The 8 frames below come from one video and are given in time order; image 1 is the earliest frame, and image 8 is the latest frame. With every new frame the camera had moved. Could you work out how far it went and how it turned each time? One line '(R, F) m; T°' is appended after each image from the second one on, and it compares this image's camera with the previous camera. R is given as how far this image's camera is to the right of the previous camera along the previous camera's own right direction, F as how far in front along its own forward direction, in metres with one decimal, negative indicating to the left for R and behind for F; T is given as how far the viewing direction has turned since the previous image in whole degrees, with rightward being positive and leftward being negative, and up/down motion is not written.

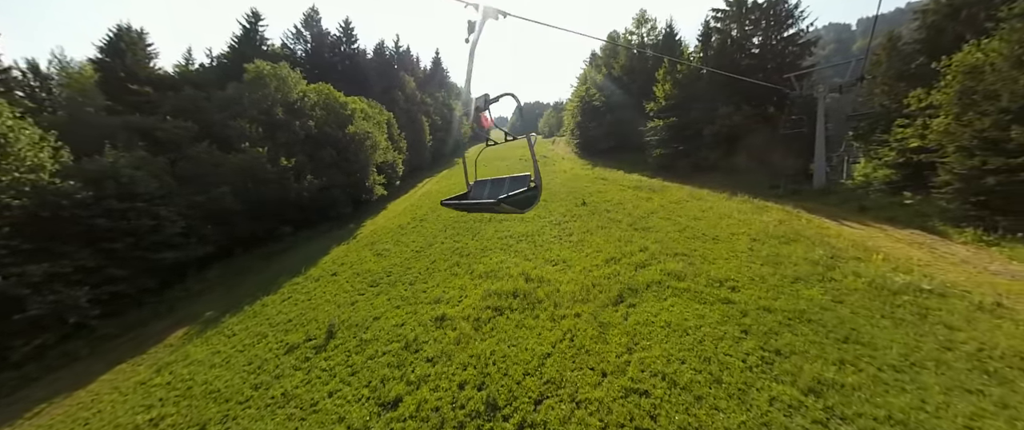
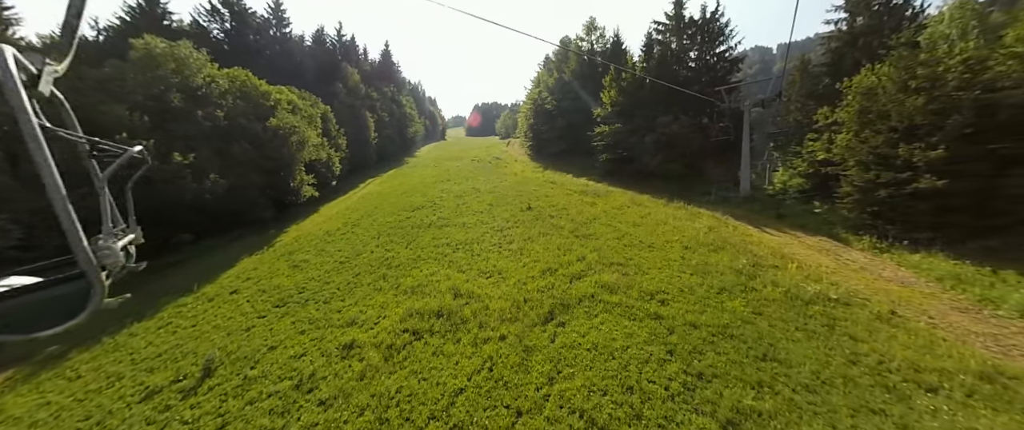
(+0.7, +0.7) m; +7°
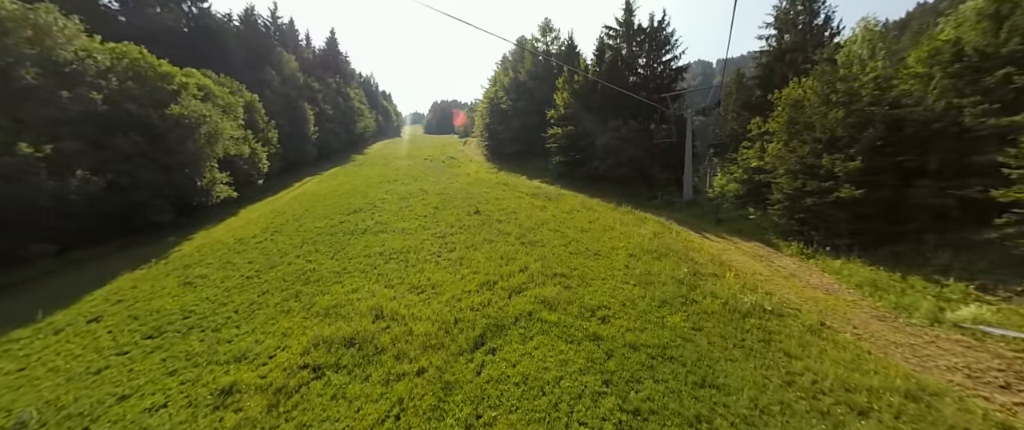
(+0.6, +0.8) m; +7°
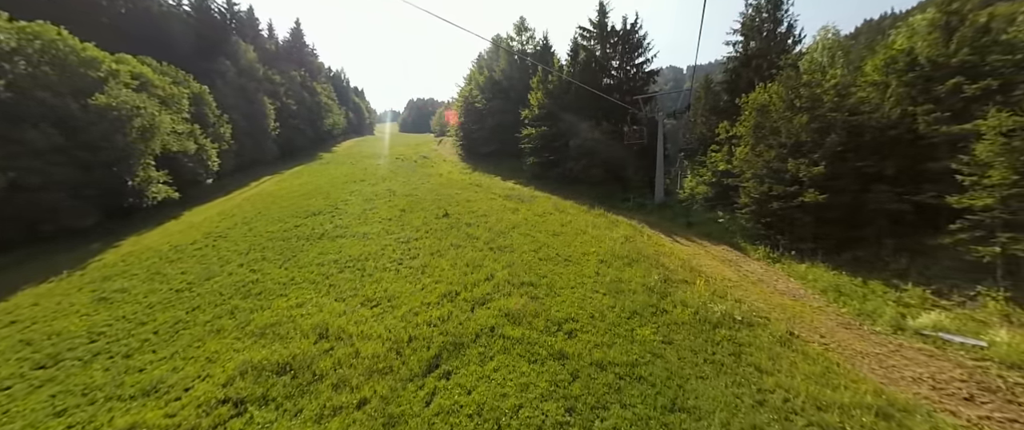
(+0.3, +0.6) m; +4°
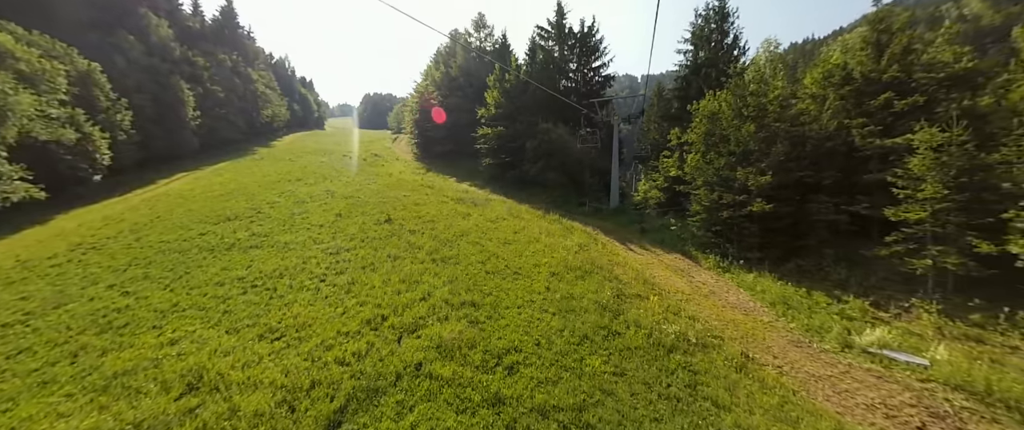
(+0.5, +1.0) m; +7°
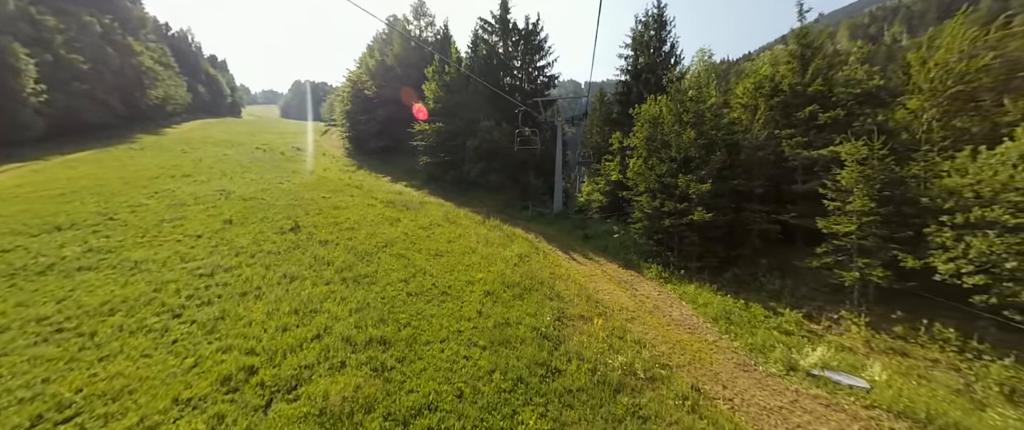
(+0.5, +1.4) m; +9°
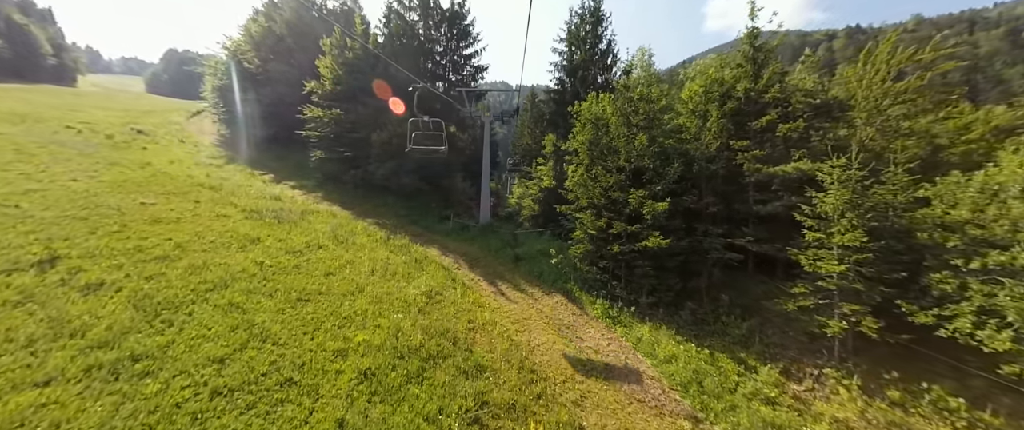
(+0.6, +3.1) m; +12°
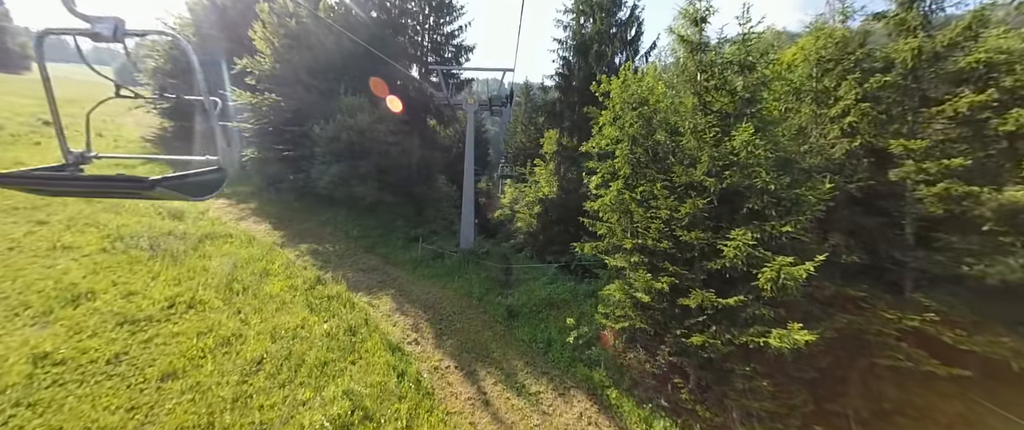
(0.0, +4.2) m; +1°
